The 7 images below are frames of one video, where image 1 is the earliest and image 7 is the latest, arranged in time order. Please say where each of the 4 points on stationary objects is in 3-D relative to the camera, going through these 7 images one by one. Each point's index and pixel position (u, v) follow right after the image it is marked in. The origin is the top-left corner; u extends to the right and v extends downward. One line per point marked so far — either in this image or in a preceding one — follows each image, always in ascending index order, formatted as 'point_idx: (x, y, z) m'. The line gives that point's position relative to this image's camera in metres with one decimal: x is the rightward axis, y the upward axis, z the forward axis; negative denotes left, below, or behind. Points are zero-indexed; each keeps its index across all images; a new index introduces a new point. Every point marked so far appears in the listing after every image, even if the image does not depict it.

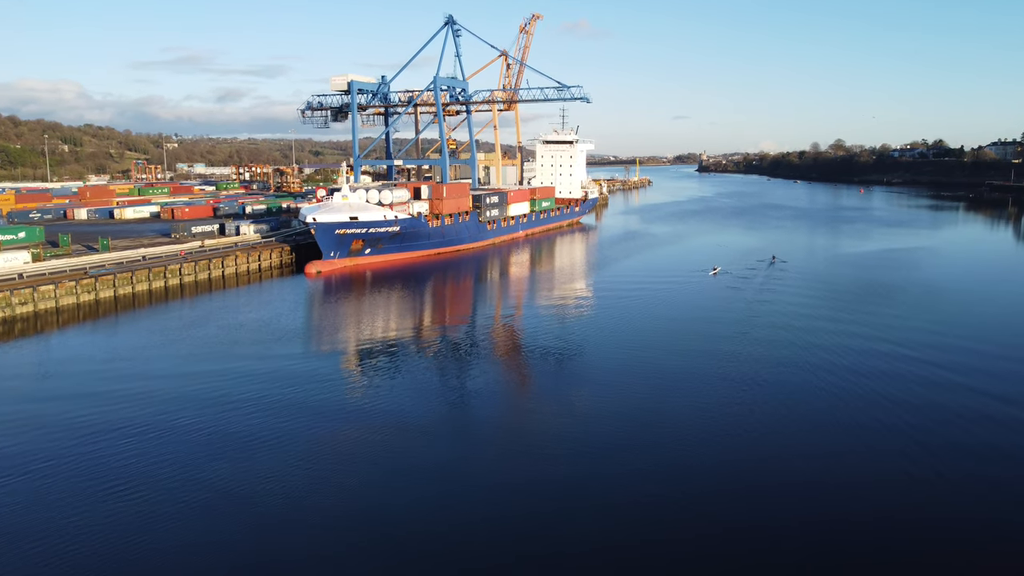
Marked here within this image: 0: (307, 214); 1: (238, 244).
0: (-6.4, +2.2, +19.2) m
1: (-8.5, +1.3, +19.3) m
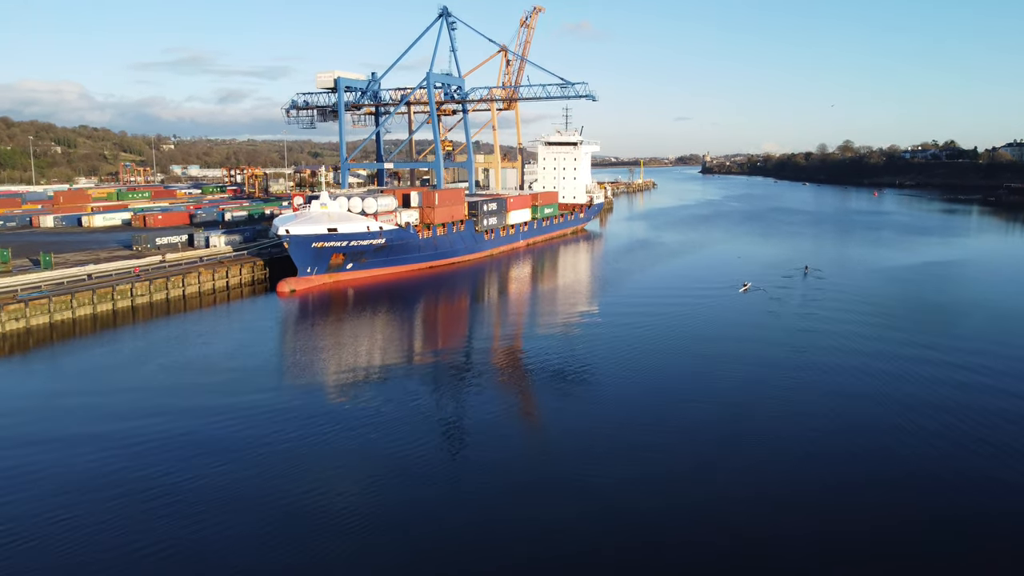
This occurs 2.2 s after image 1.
0: (-6.4, +1.7, +17.2) m
1: (-8.5, +0.8, +17.4) m
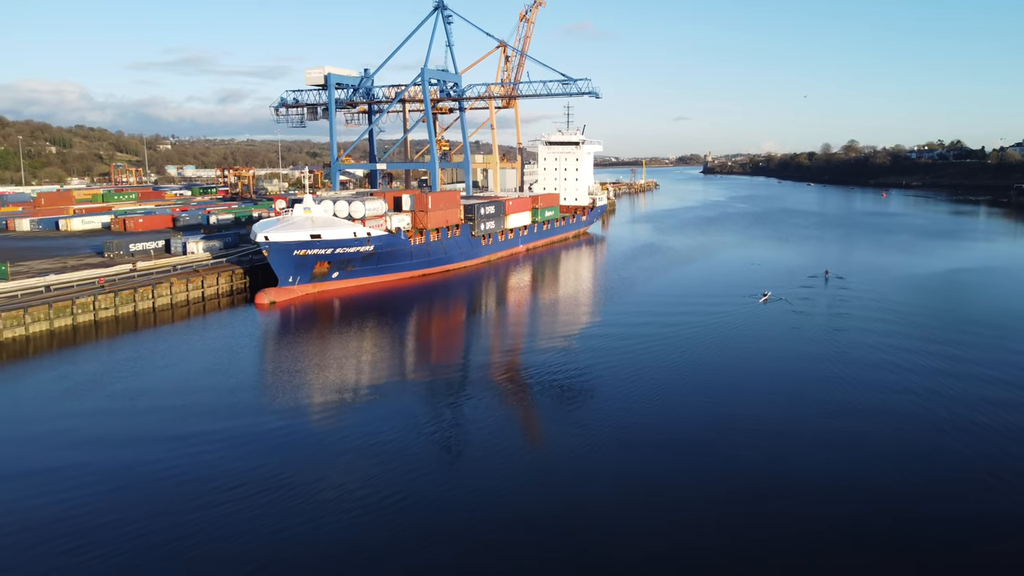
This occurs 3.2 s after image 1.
0: (-6.4, +1.5, +16.1) m
1: (-8.5, +0.5, +16.2) m
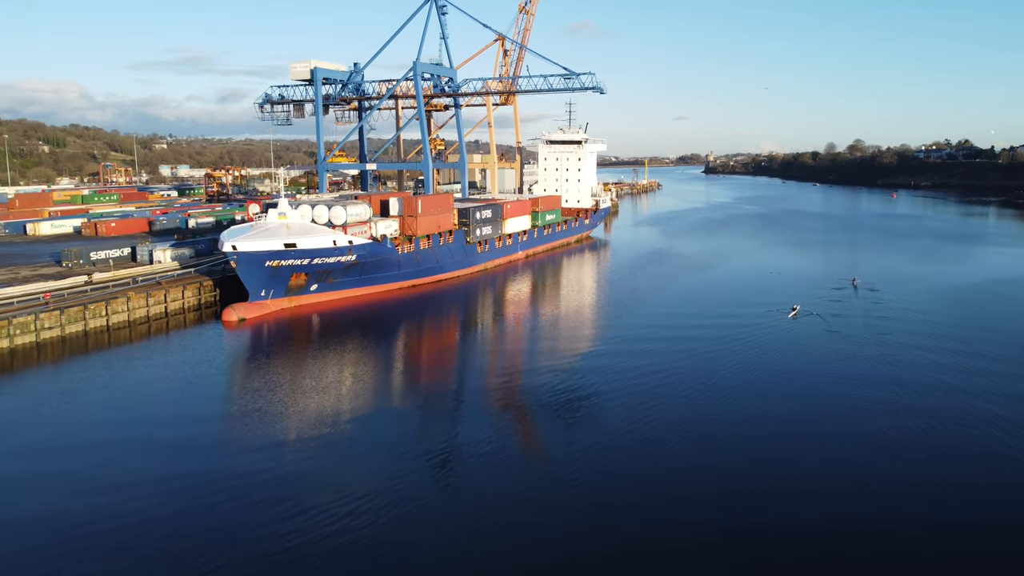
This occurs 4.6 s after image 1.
0: (-6.5, +1.2, +14.6) m
1: (-8.6, +0.2, +14.7) m
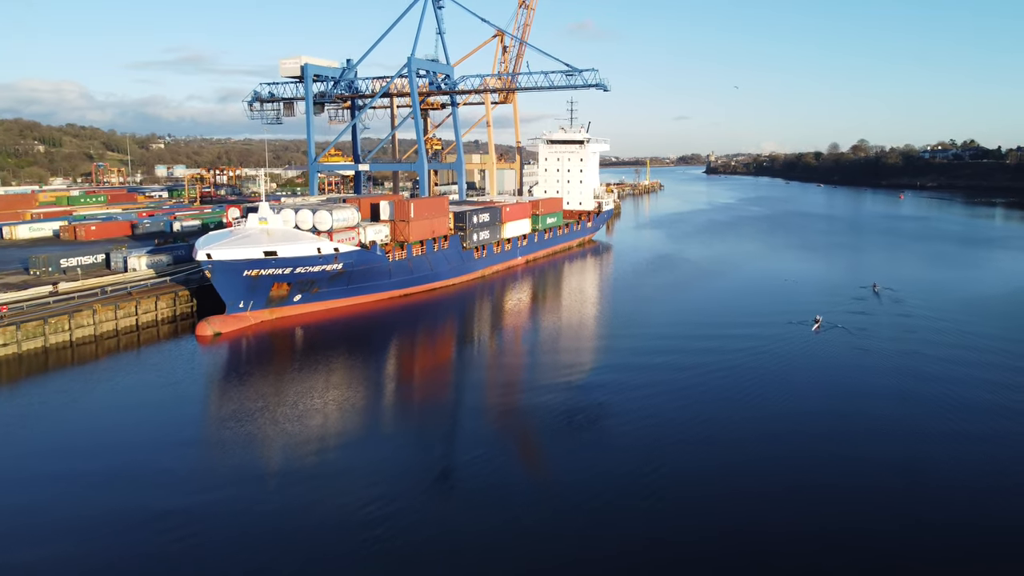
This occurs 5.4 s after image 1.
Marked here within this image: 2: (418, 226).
0: (-6.5, +1.0, +13.6) m
1: (-8.6, 0.0, +13.8) m
2: (-2.4, +1.6, +16.8) m
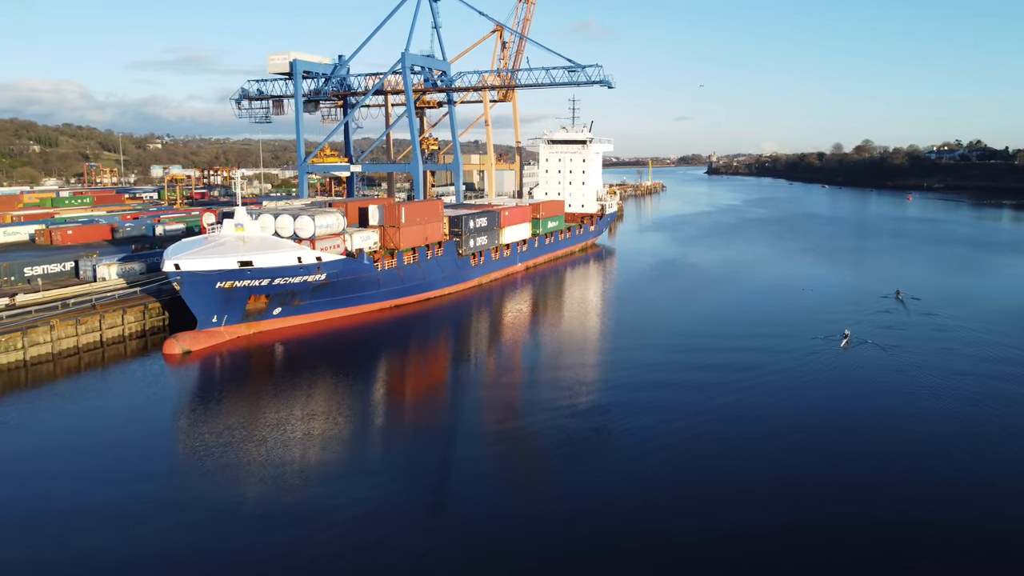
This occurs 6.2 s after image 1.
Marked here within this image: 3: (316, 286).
0: (-6.5, +0.7, +12.6) m
1: (-8.6, -0.2, +12.7) m
2: (-2.4, +1.4, +15.8) m
3: (-4.1, +0.1, +13.7) m
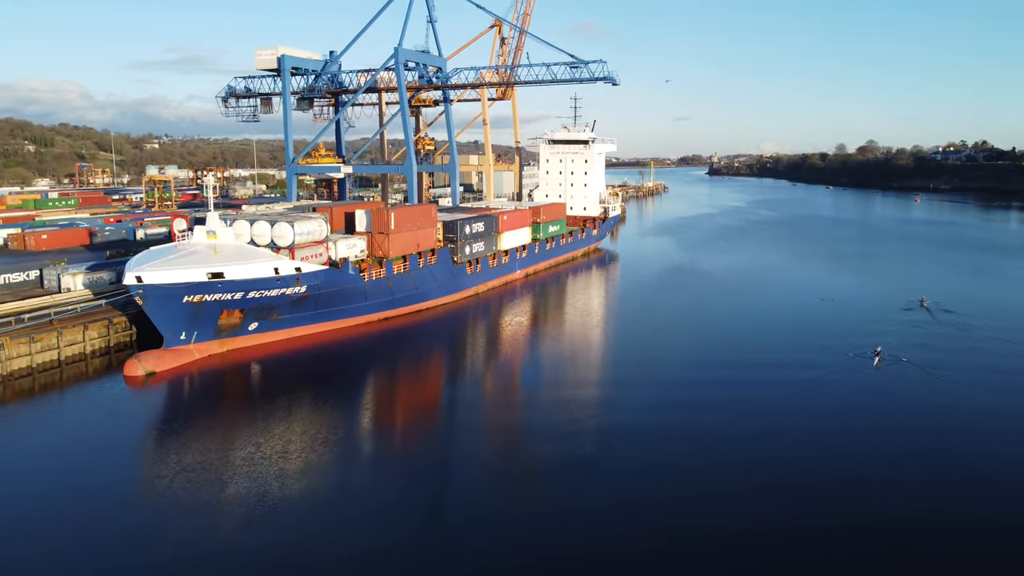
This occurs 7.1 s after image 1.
0: (-6.5, +0.5, +11.6) m
1: (-8.7, -0.4, +11.7) m
2: (-2.5, +1.2, +14.8) m
3: (-4.1, -0.1, +12.7) m
